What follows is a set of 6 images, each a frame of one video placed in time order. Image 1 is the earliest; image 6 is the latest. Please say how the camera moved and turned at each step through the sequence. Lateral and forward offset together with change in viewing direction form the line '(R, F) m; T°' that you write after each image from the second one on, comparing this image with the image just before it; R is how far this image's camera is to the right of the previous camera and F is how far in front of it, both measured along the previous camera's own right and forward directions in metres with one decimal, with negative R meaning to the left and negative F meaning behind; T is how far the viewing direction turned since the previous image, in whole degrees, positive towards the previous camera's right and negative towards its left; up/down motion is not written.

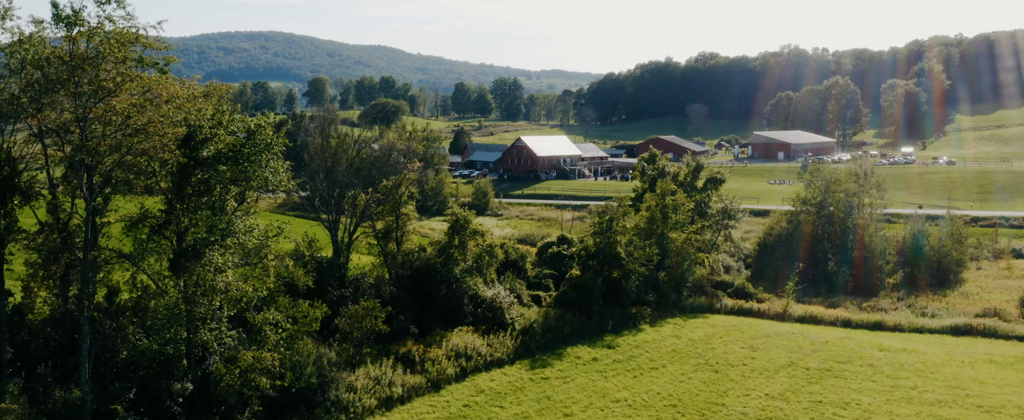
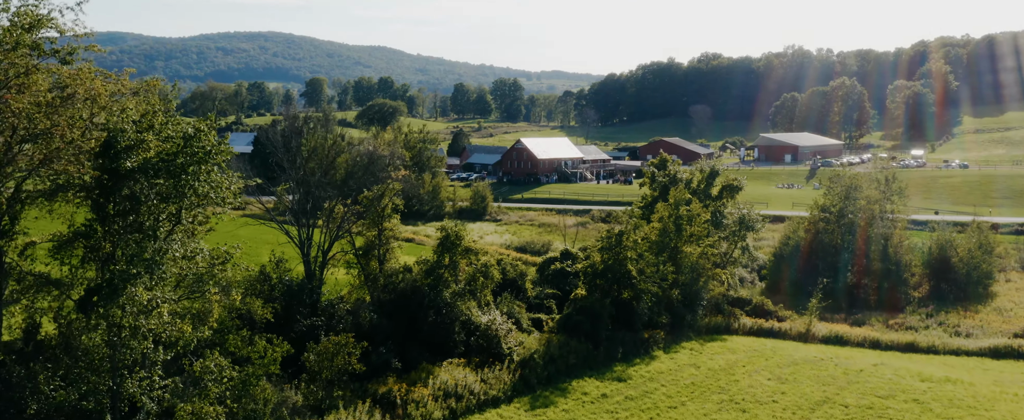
(+0.1, +4.0) m; 0°
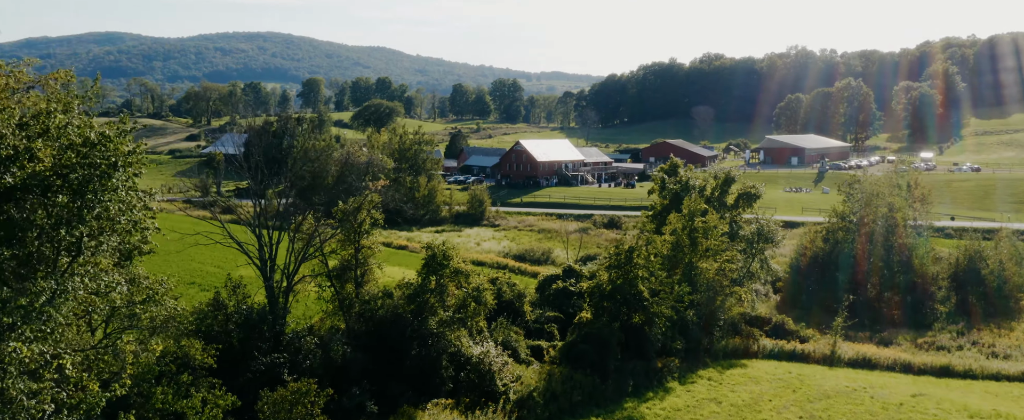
(+0.1, +3.8) m; 0°
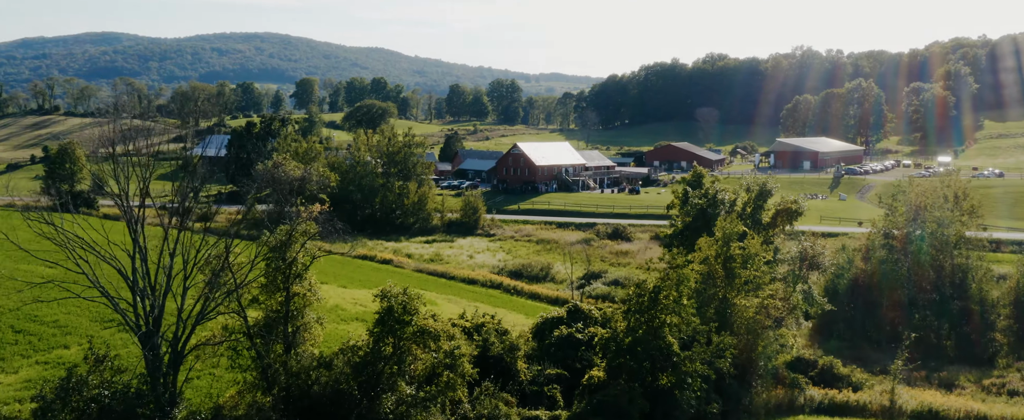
(+0.2, +7.1) m; 0°
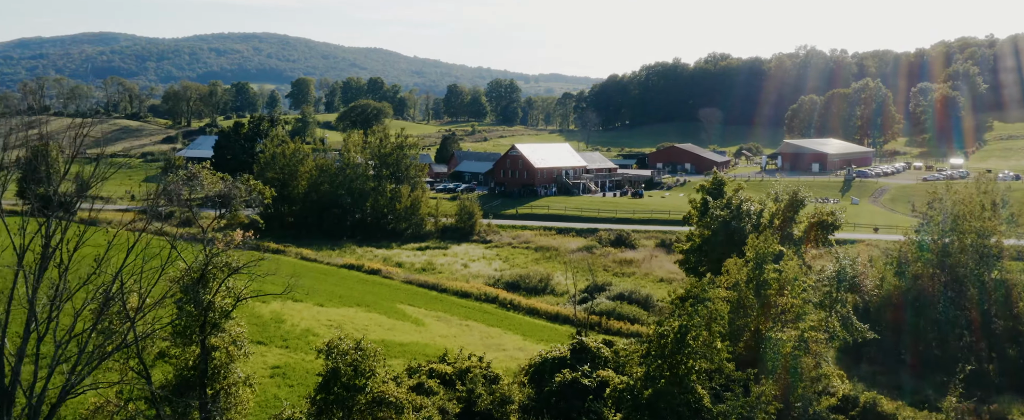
(+0.2, +4.6) m; 0°
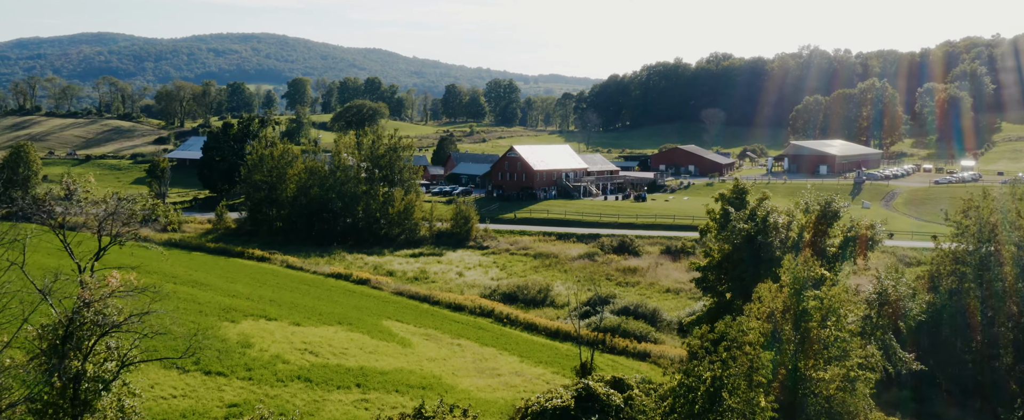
(+0.2, +3.8) m; 0°
